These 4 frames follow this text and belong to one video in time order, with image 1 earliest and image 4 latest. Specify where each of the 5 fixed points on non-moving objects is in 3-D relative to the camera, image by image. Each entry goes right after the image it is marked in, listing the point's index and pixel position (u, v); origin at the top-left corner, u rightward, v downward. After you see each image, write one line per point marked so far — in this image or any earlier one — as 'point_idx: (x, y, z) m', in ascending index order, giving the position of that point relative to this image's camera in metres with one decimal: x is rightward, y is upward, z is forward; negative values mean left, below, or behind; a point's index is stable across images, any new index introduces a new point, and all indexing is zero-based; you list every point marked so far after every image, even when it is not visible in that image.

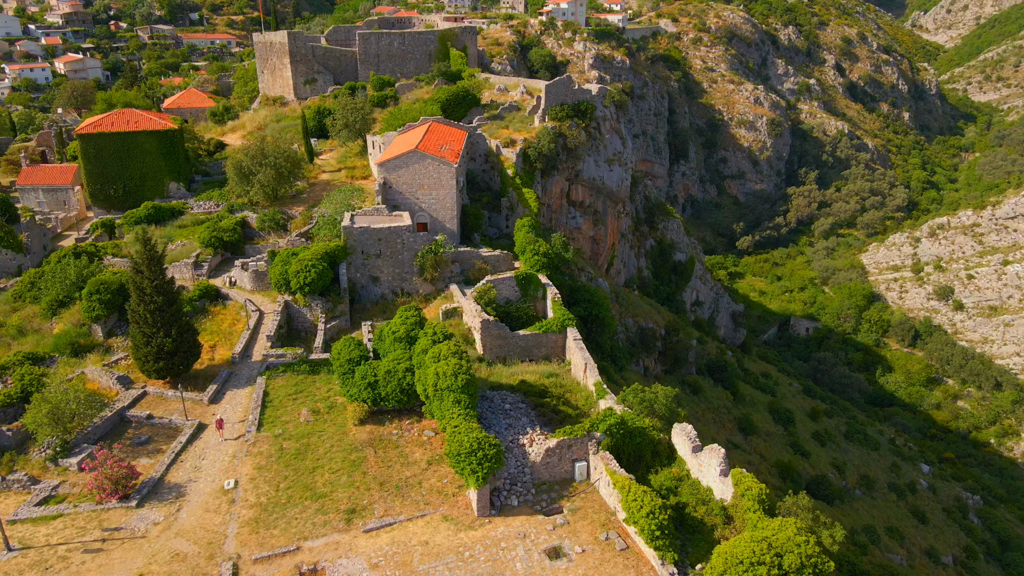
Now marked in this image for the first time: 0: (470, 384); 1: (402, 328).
0: (-0.9, -2.1, +13.4) m
1: (-2.8, -1.0, +15.3) m
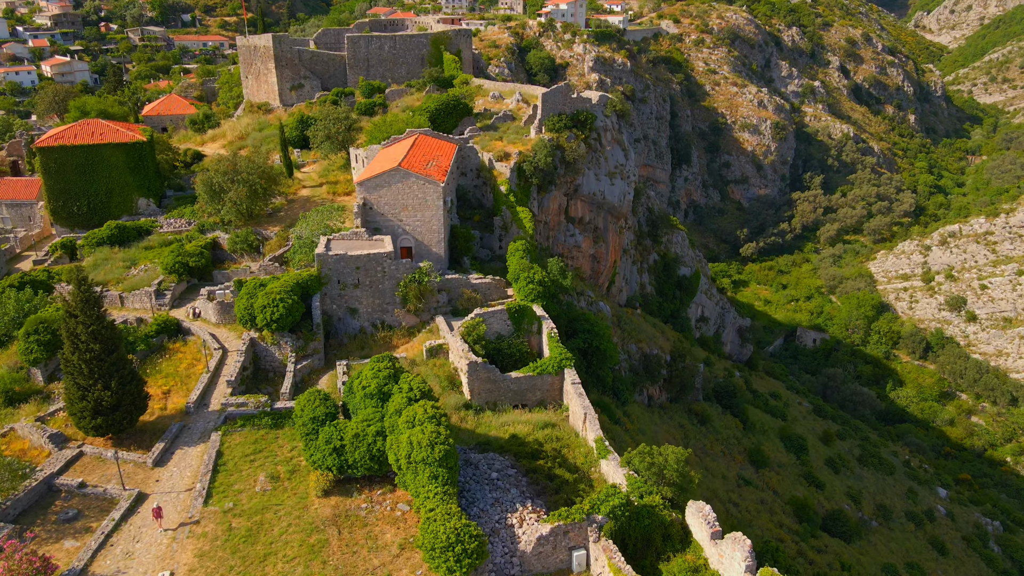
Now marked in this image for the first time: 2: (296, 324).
0: (-1.1, -3.1, +11.4) m
1: (-3.0, -2.0, +13.3) m
2: (-6.3, -1.1, +17.9) m
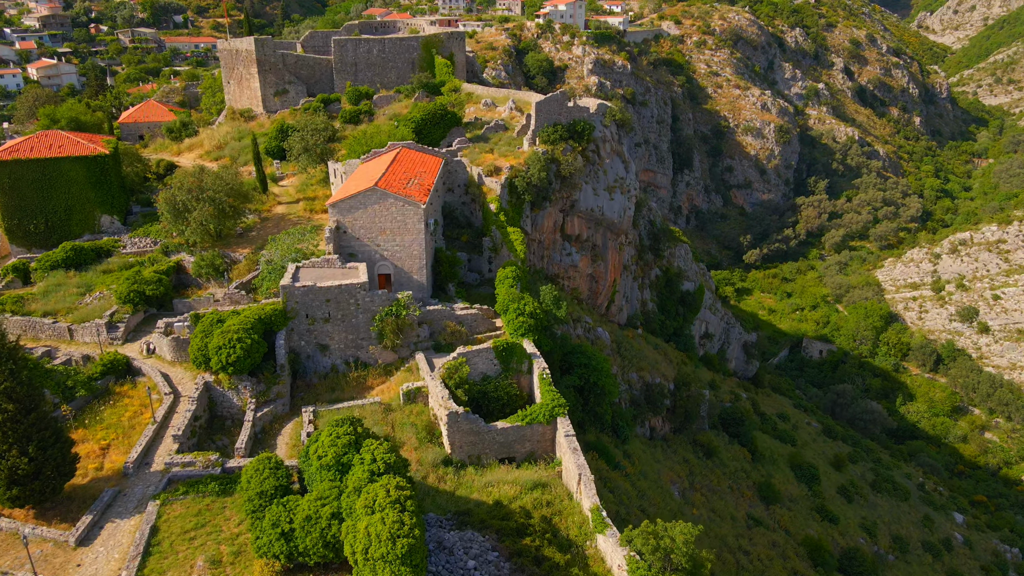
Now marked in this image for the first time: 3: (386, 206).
0: (-1.5, -4.1, +9.5) m
1: (-3.3, -3.0, +11.4) m
2: (-6.6, -2.0, +16.0) m
3: (-3.7, +2.4, +18.3) m
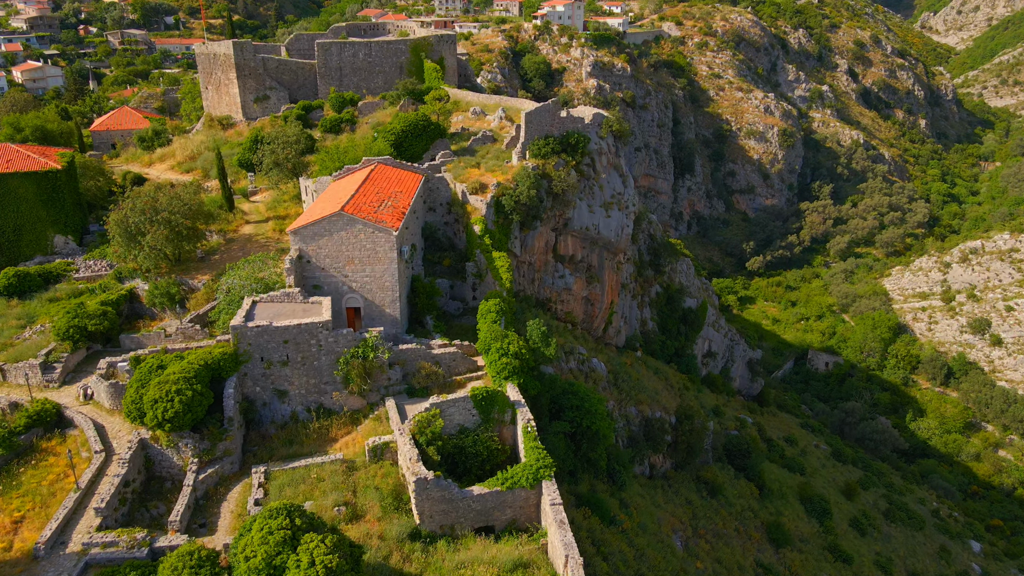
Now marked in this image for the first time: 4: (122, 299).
0: (-2.0, -5.0, +7.6) m
1: (-3.8, -3.9, +9.5) m
2: (-7.1, -3.0, +14.1) m
3: (-4.2, +1.5, +16.3) m
4: (-11.8, -0.4, +18.6) m
